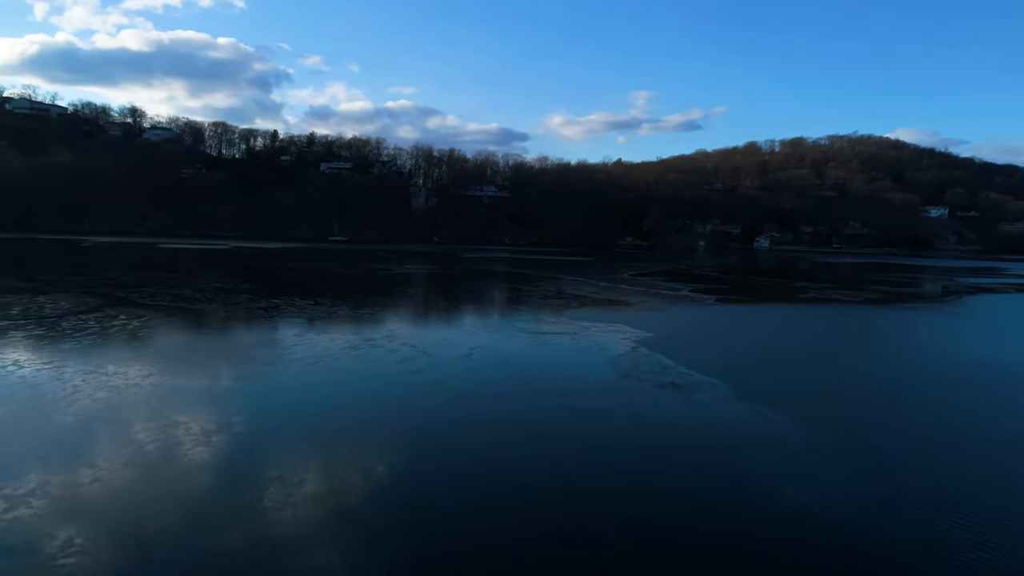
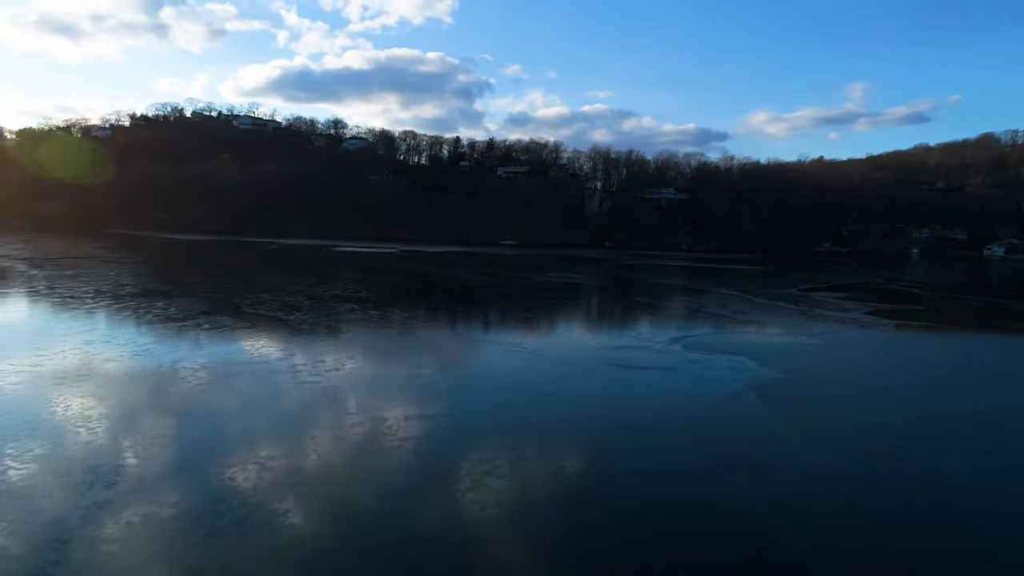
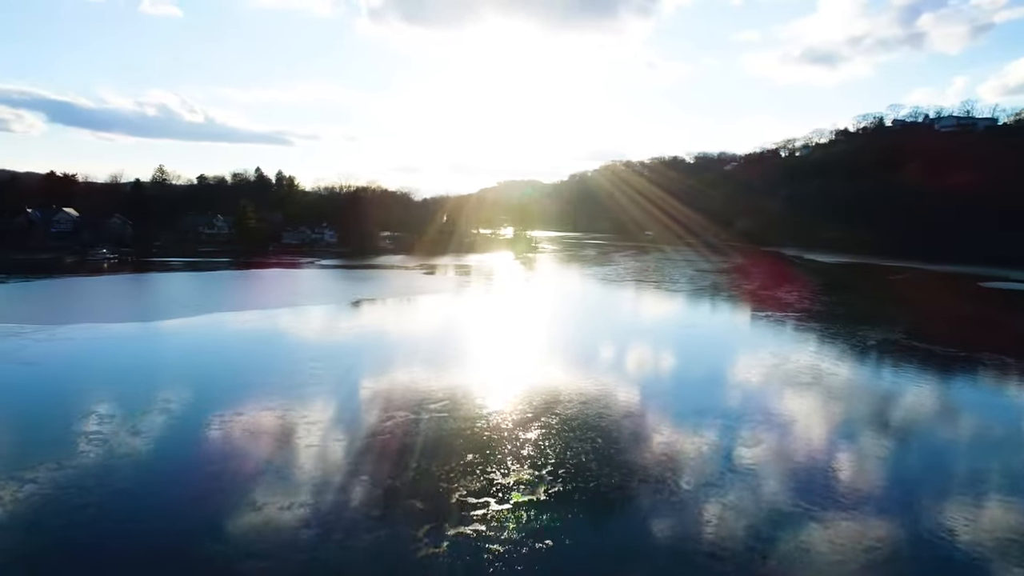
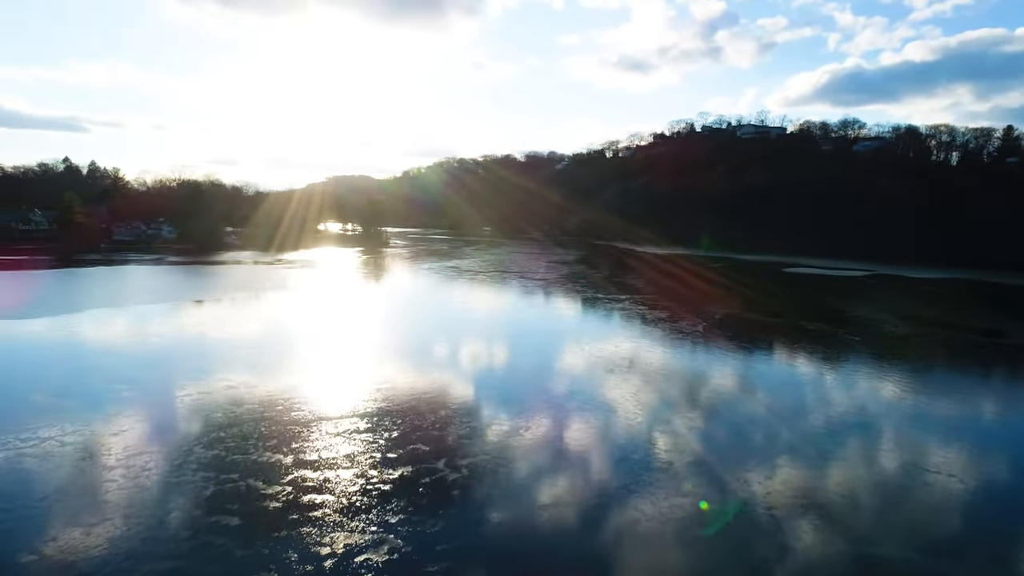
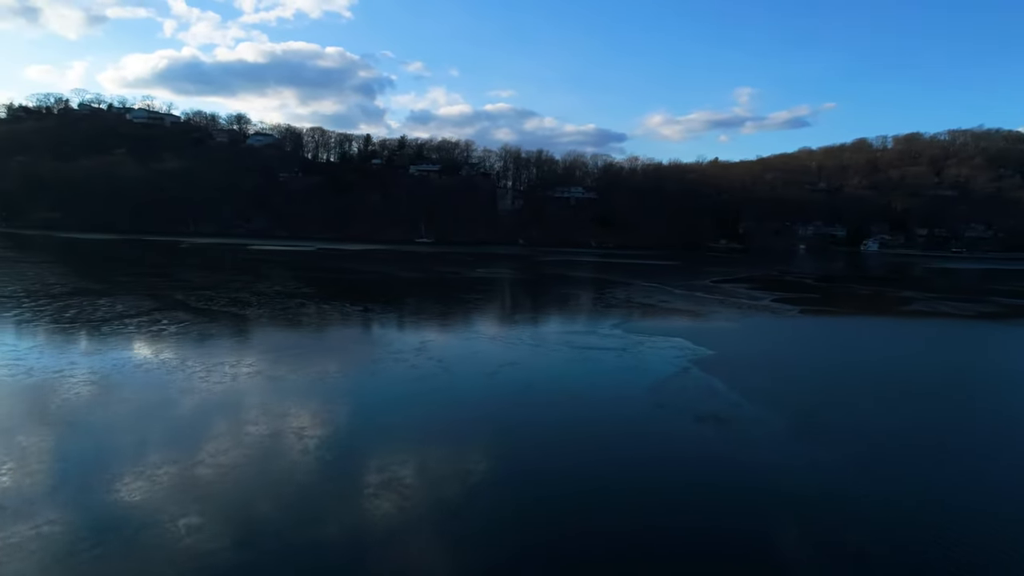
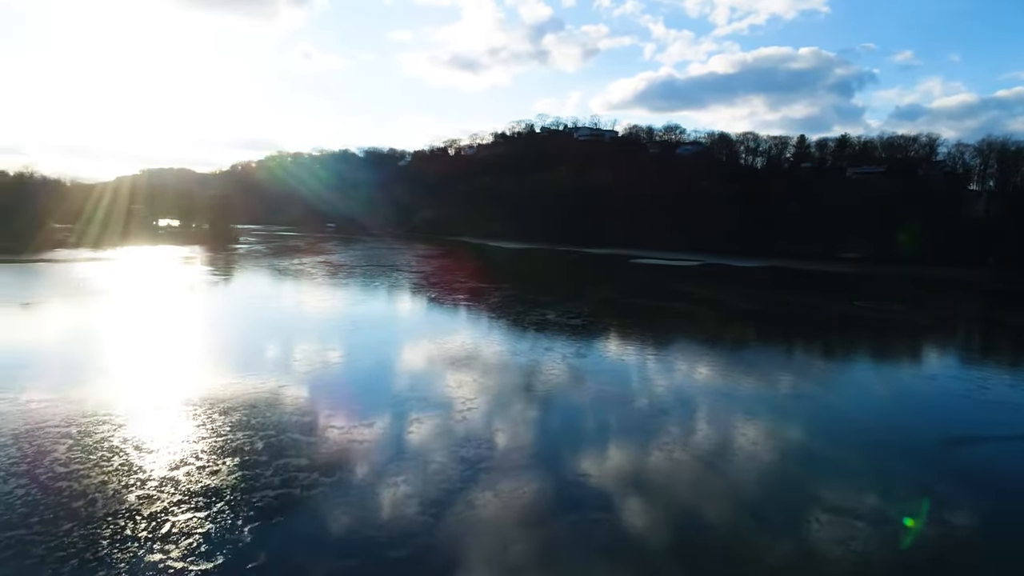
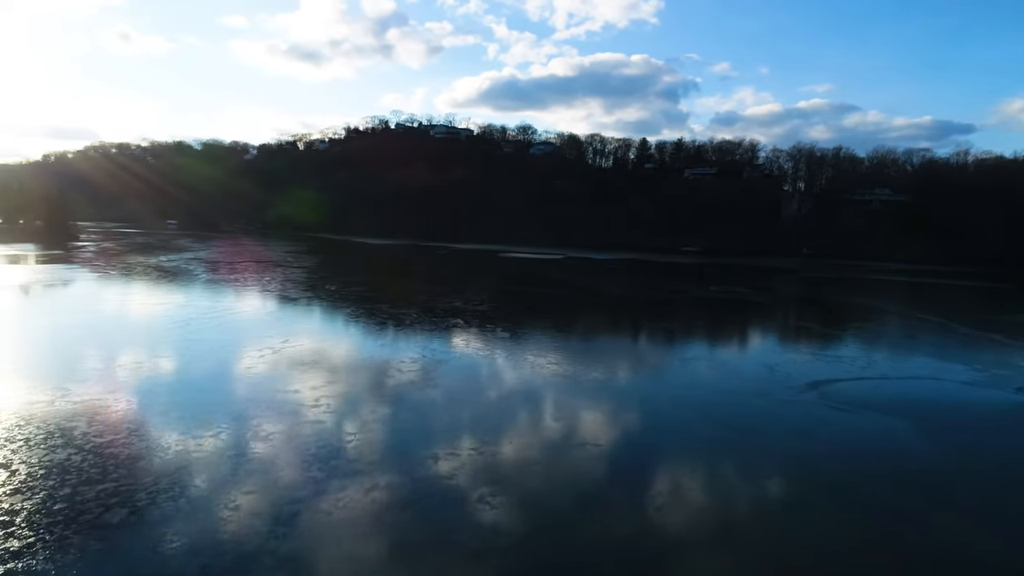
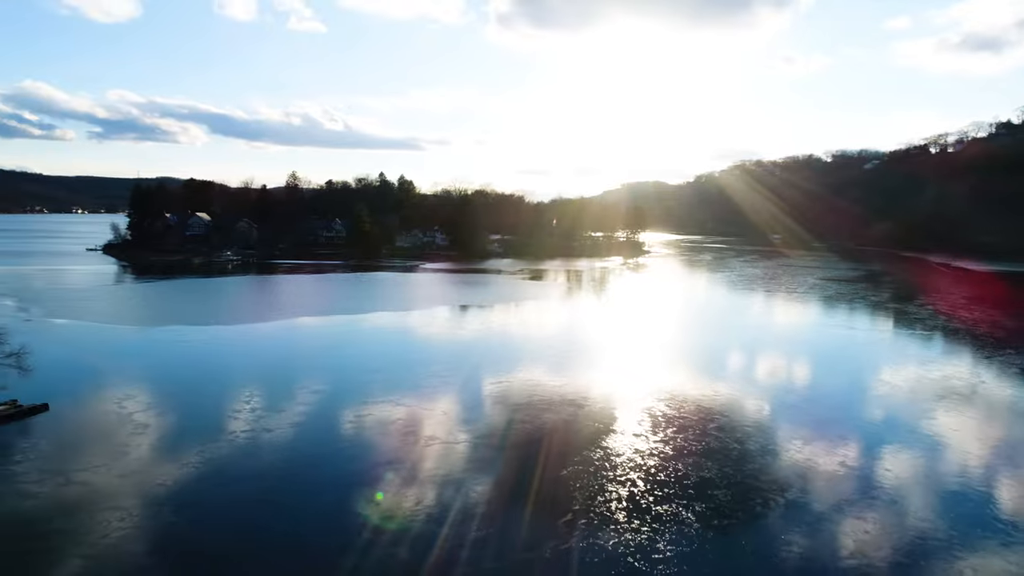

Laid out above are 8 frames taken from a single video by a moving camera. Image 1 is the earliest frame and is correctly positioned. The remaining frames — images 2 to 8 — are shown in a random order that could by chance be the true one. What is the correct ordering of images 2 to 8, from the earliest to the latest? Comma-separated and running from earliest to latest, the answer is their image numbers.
5, 2, 7, 6, 4, 3, 8
